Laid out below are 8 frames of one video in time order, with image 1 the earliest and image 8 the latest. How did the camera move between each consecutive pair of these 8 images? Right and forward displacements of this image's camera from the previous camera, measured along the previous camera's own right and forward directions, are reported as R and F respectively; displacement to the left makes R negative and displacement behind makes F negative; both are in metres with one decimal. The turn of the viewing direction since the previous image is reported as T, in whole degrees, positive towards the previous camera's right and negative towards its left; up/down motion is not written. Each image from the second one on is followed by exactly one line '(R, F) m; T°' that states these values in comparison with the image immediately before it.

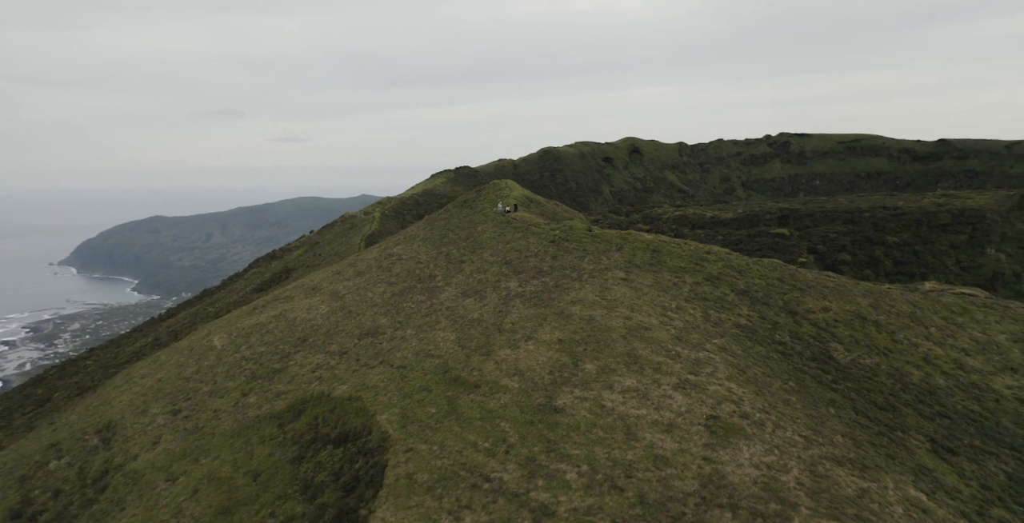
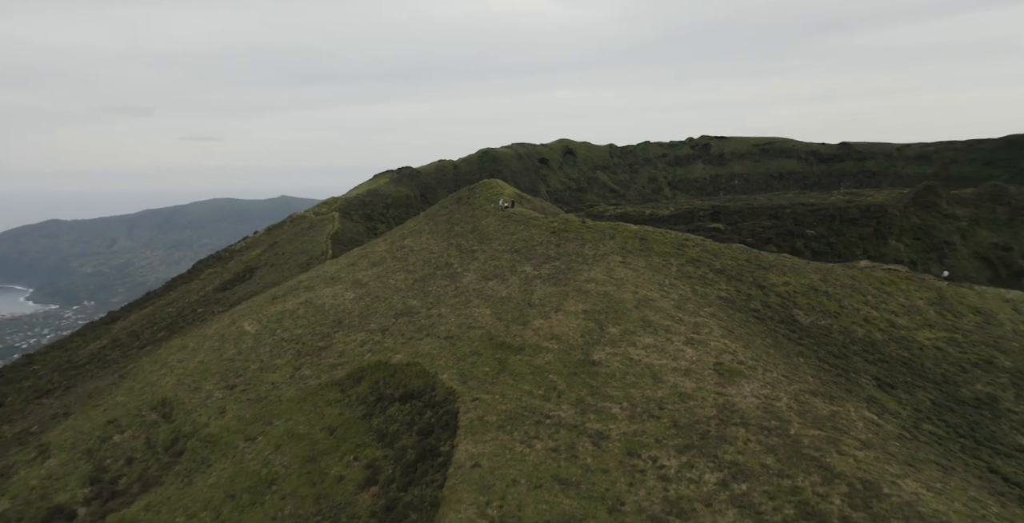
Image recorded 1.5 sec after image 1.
(-5.8, -5.4) m; +6°
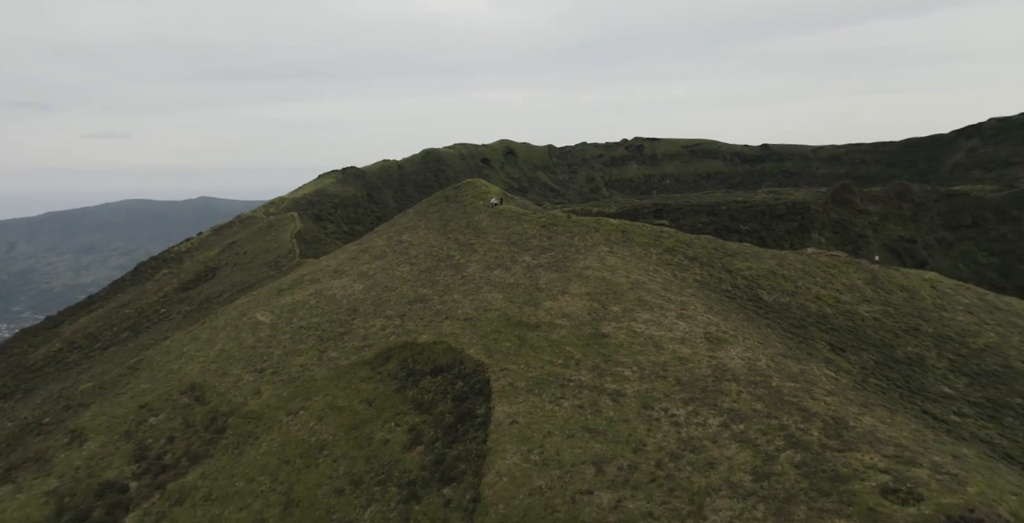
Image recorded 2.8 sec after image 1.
(-4.8, -4.4) m; +5°
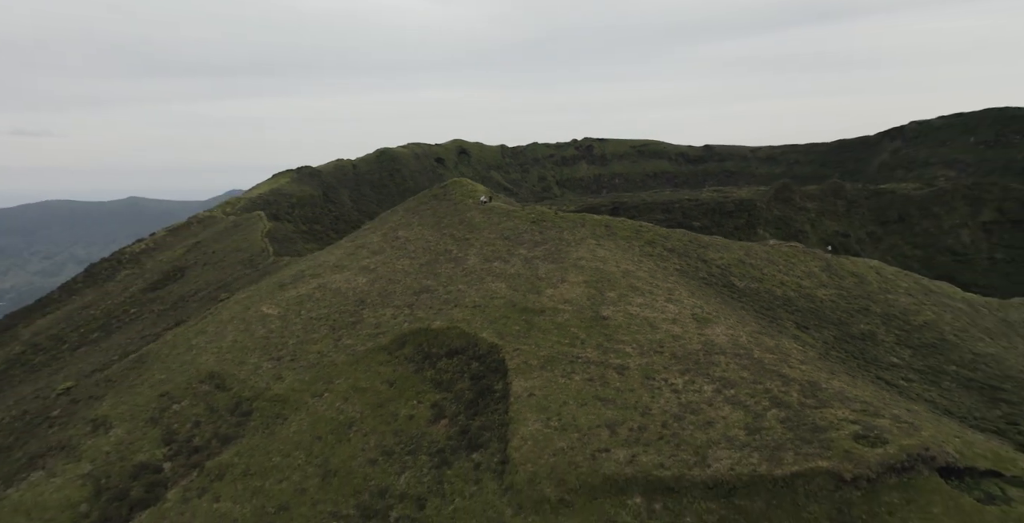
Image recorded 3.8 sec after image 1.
(-3.7, -3.5) m; +4°
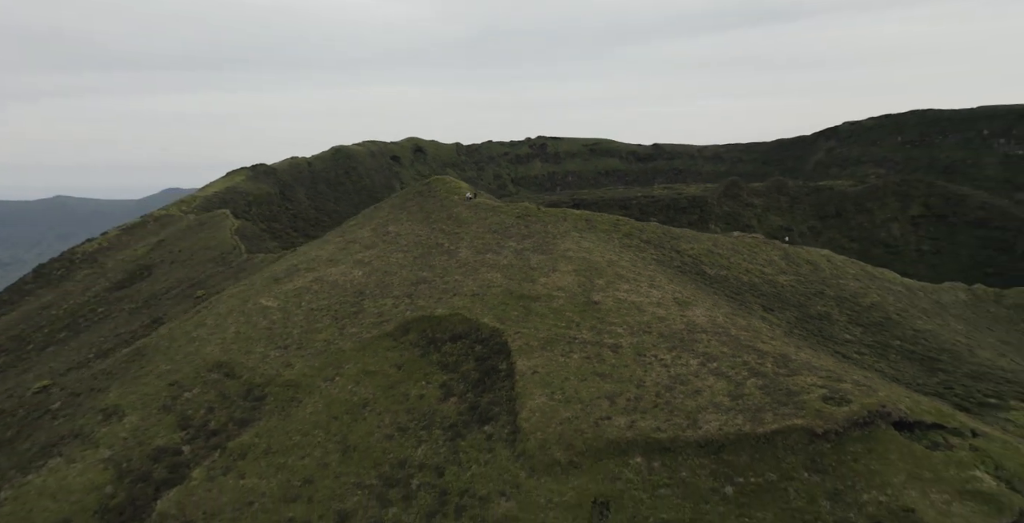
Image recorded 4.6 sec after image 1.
(-3.0, -3.0) m; +4°
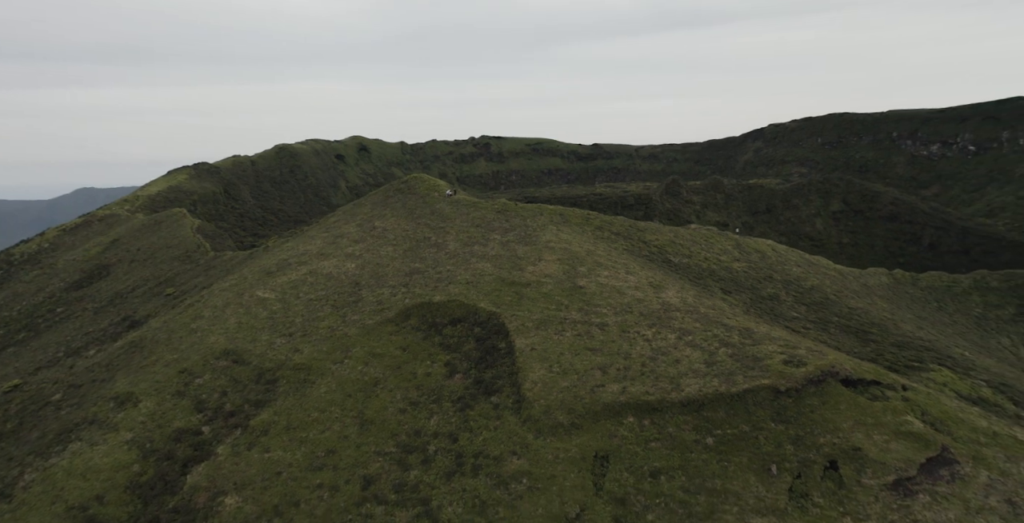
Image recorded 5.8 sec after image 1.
(-3.6, -4.0) m; +5°
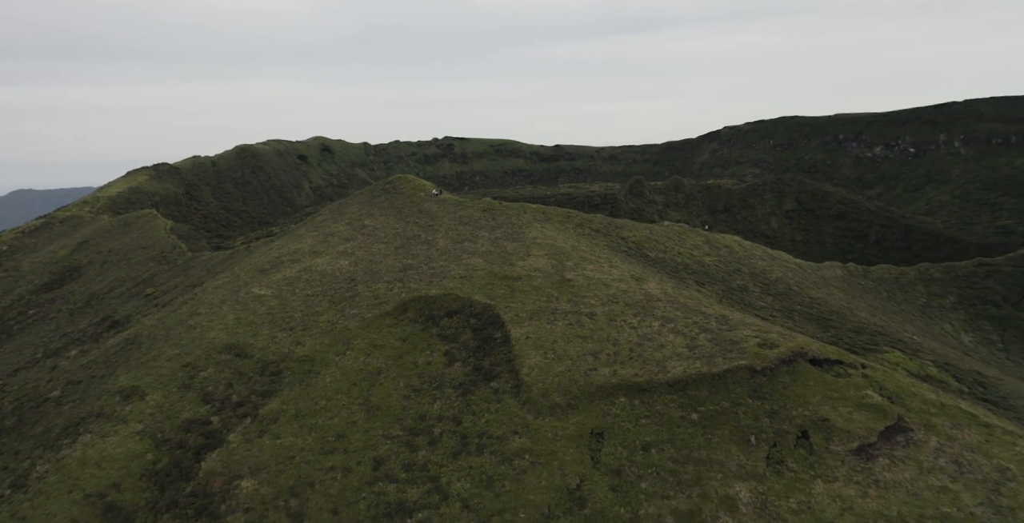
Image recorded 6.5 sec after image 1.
(-2.2, -2.7) m; +3°
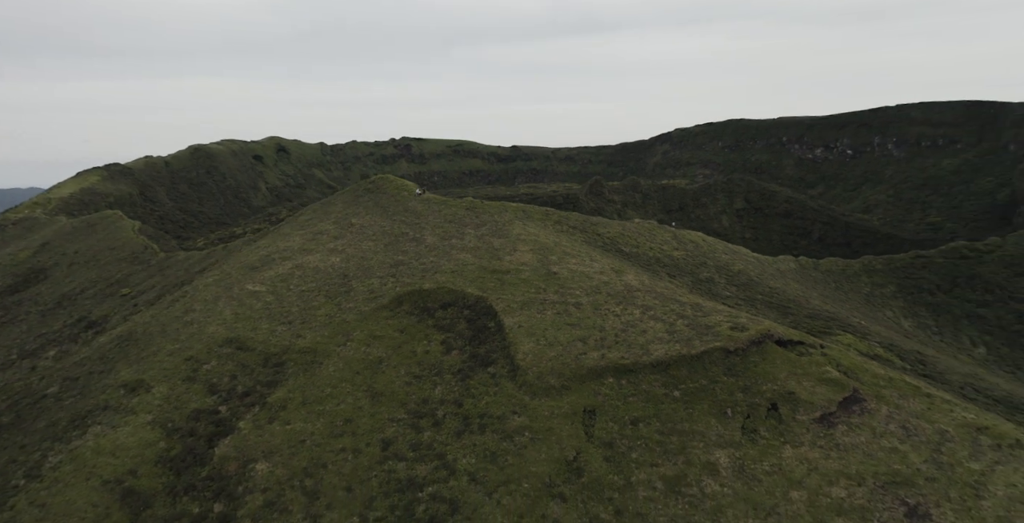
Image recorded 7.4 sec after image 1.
(-2.4, -3.0) m; +4°
